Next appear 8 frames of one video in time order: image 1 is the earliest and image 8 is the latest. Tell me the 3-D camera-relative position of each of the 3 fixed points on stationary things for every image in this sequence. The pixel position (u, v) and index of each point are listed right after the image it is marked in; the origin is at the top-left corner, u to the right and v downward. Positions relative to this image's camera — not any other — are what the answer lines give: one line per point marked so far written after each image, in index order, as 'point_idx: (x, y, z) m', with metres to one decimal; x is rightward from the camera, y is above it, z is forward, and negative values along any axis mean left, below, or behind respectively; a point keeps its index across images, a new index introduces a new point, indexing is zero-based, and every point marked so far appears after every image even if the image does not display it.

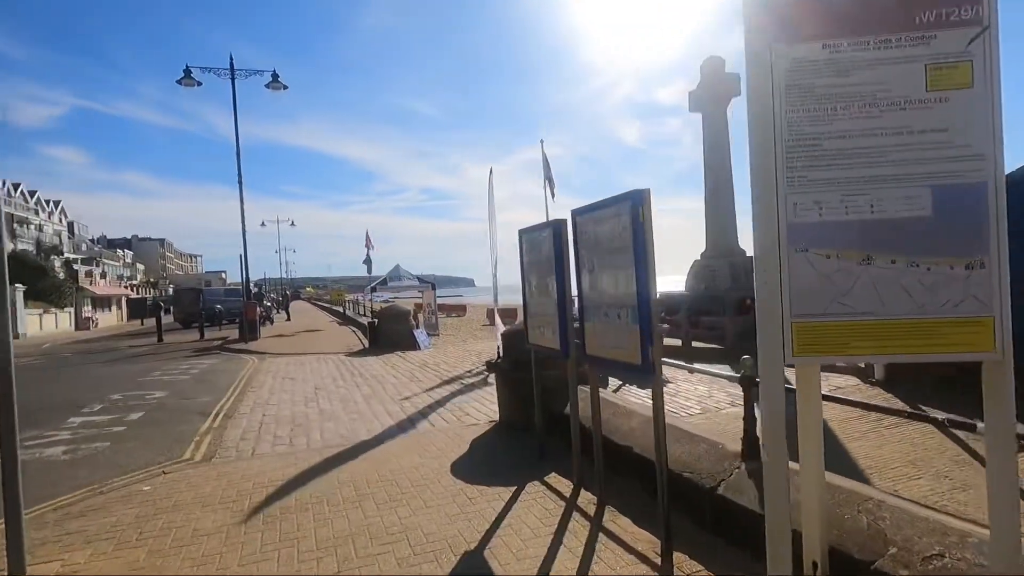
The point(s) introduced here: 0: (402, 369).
0: (-2.6, -1.9, +12.5) m
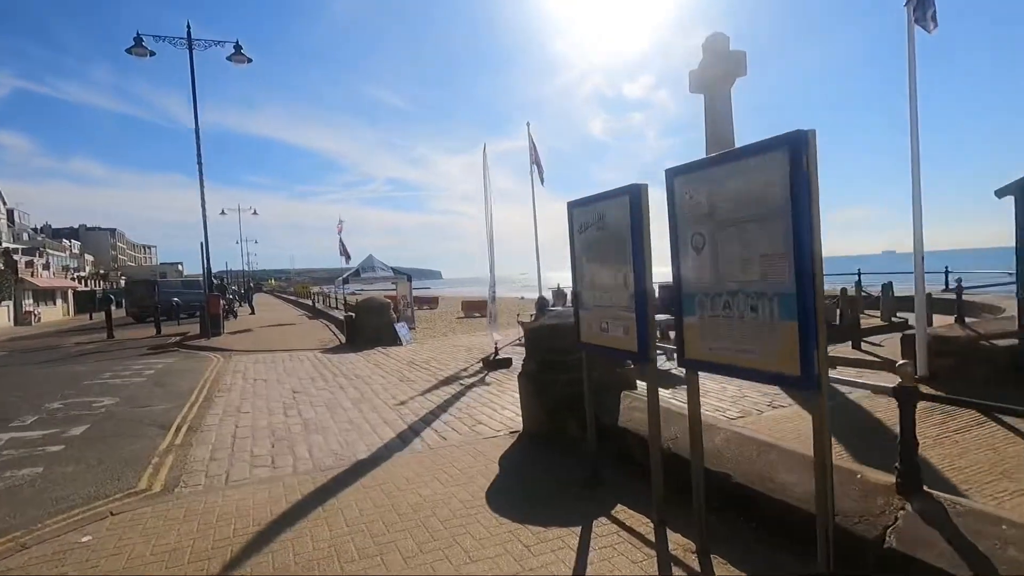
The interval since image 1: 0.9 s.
0: (-2.6, -1.7, +11.4) m
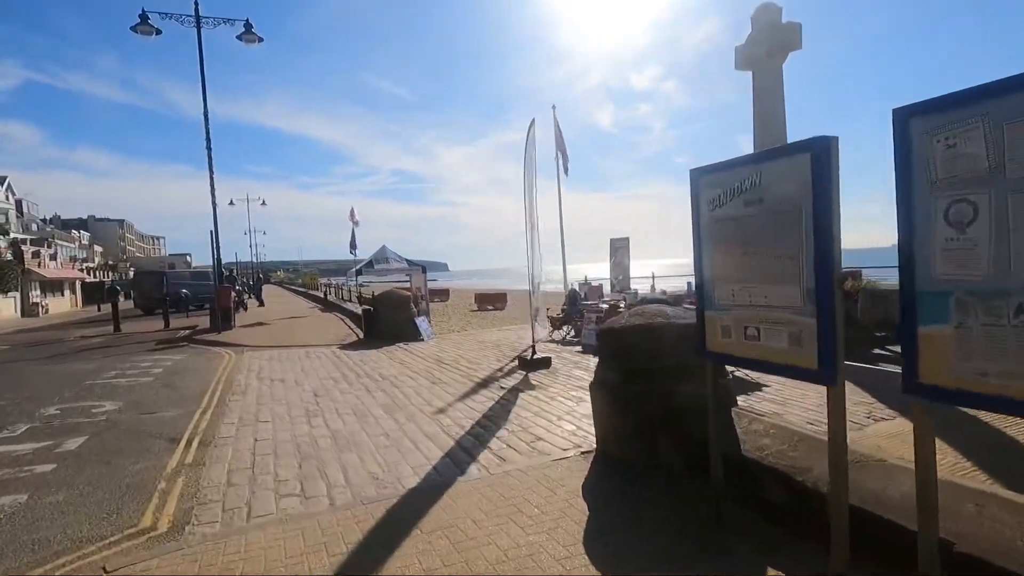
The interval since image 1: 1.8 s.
0: (-1.9, -1.5, +10.5) m
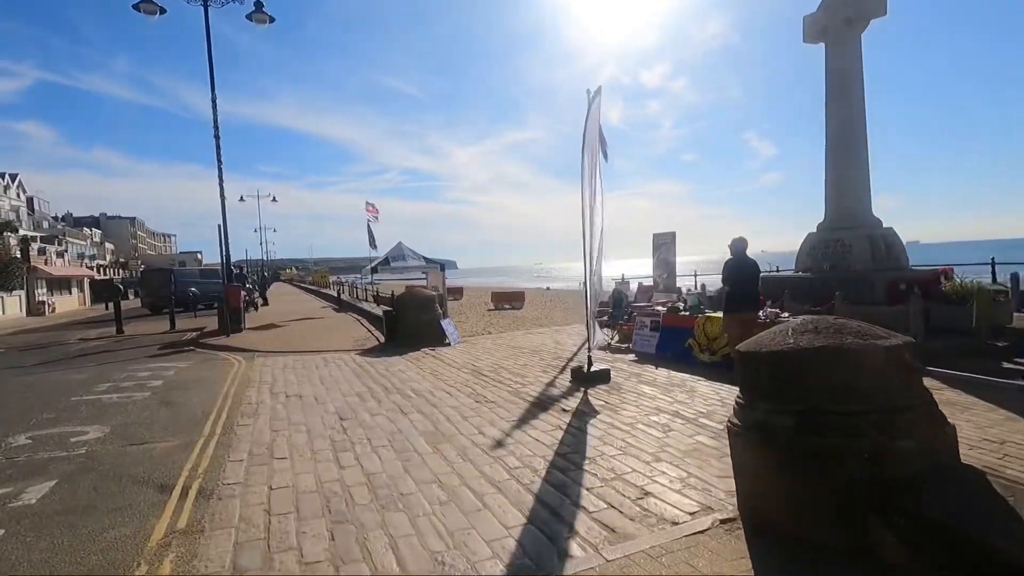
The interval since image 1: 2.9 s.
0: (-1.1, -1.5, +9.1) m
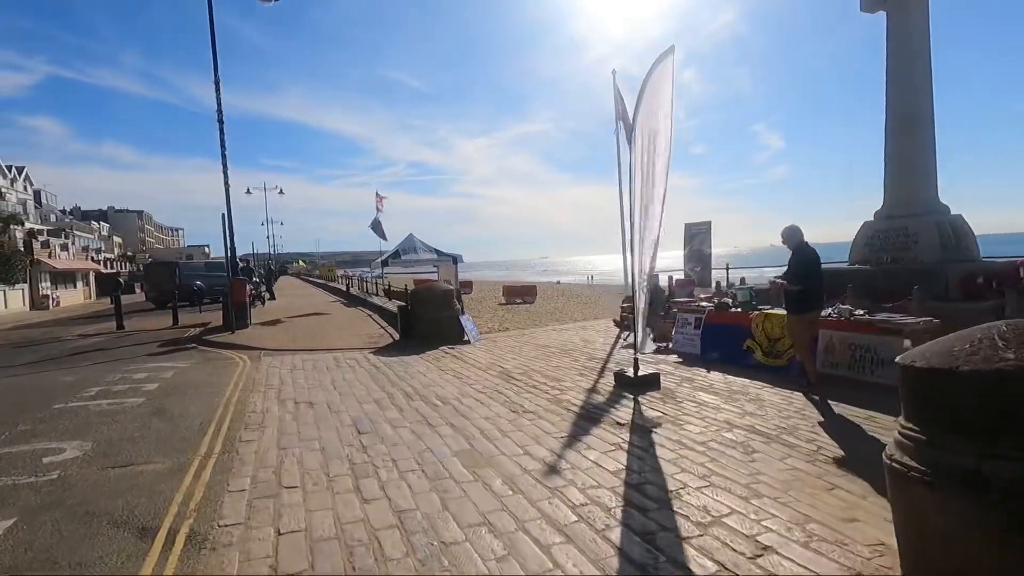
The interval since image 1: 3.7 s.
0: (-0.5, -1.4, +8.2) m
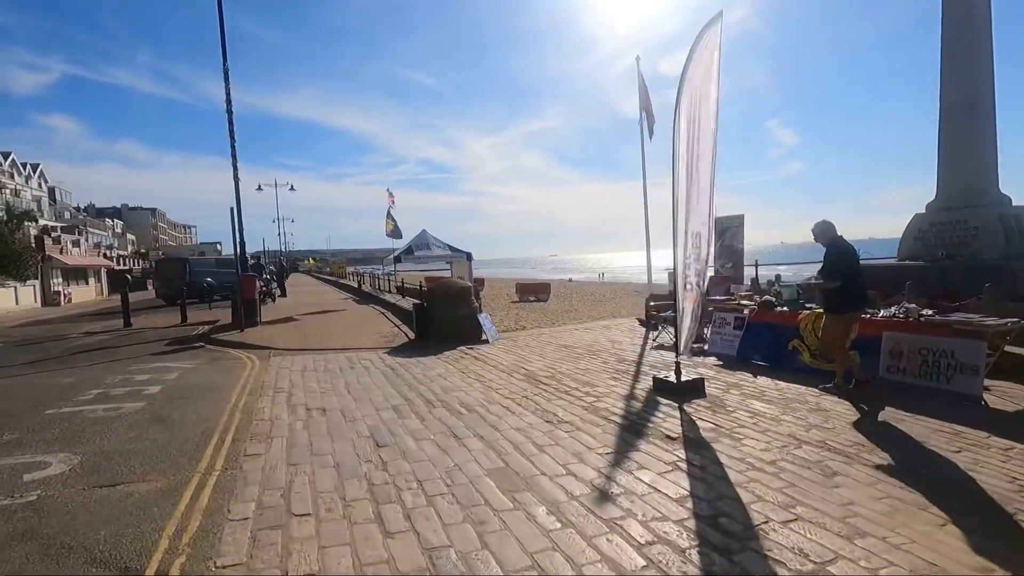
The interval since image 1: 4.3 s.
0: (-0.1, -1.4, +7.5) m
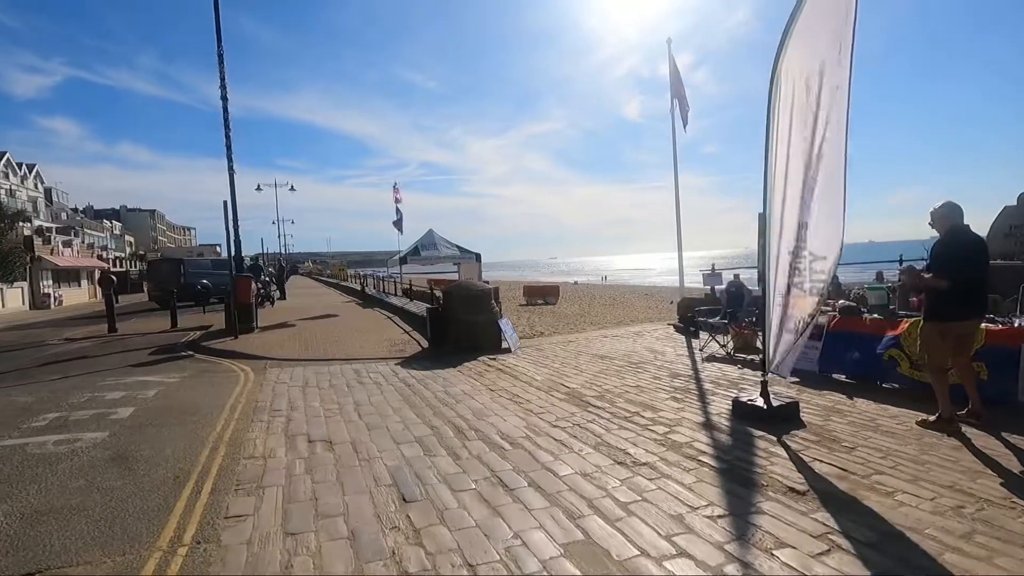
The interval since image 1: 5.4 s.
0: (+0.4, -1.4, +6.2) m
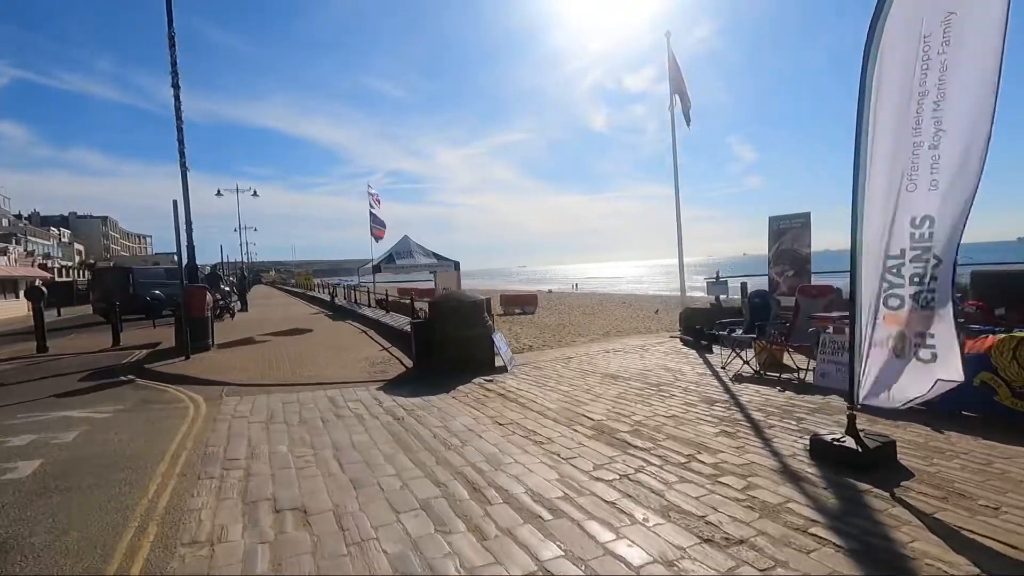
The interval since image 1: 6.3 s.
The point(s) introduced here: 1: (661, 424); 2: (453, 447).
0: (+0.6, -1.6, +5.0) m
1: (+1.7, -1.5, +6.0) m
2: (-0.6, -1.6, +5.3) m
